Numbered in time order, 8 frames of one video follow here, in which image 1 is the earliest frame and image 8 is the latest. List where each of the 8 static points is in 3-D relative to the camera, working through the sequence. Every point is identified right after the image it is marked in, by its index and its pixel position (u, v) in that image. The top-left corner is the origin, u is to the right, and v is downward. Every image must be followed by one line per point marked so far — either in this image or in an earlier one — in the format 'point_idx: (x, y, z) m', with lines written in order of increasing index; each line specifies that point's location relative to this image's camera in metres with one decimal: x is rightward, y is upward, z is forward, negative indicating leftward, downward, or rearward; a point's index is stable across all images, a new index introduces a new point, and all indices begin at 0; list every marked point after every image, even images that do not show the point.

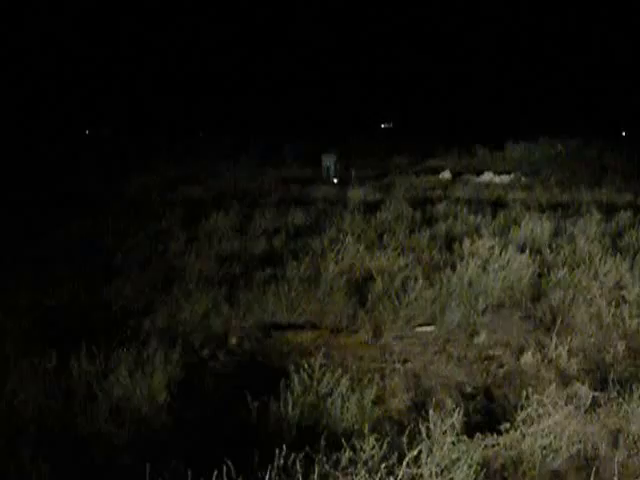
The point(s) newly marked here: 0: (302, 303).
0: (-0.2, -0.6, +11.2) m
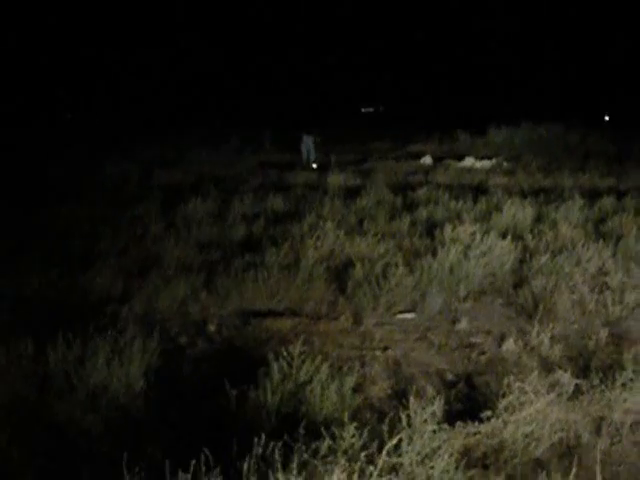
0: (-0.4, -0.5, +11.1) m
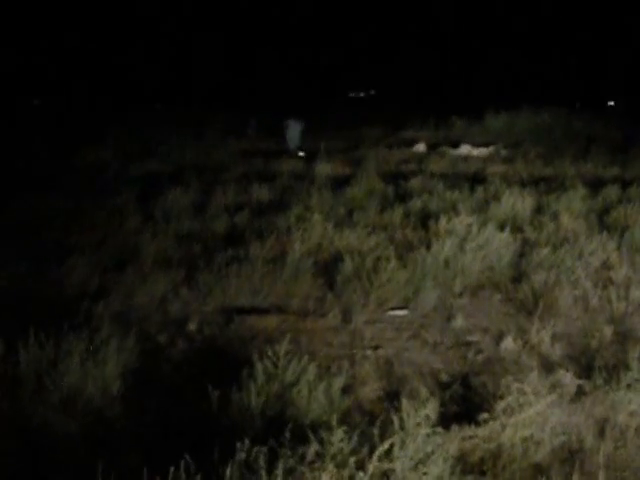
0: (-0.5, -0.4, +10.5) m
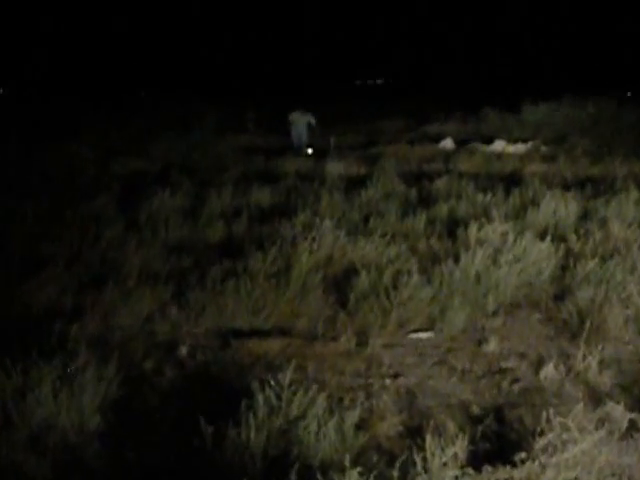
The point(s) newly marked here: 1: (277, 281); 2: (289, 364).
0: (-0.4, -0.5, +9.0) m
1: (-0.4, -0.3, +9.3) m
2: (-0.2, -1.0, +8.2) m
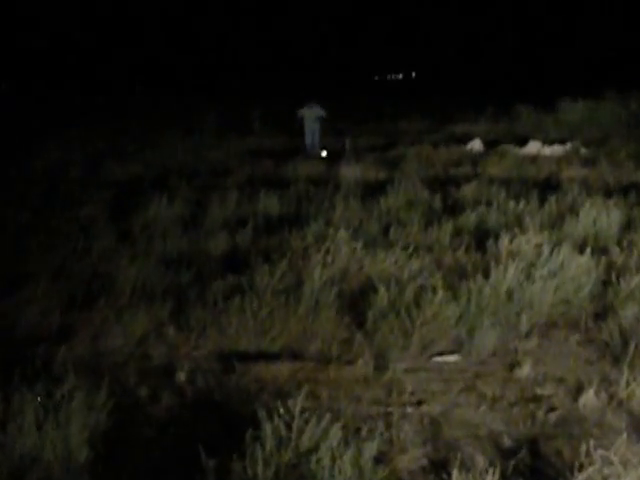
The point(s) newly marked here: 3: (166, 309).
0: (-0.3, -0.6, +8.1) m
1: (-0.3, -0.4, +8.4) m
2: (-0.1, -1.1, +7.3) m
3: (-1.2, -0.5, +8.1) m
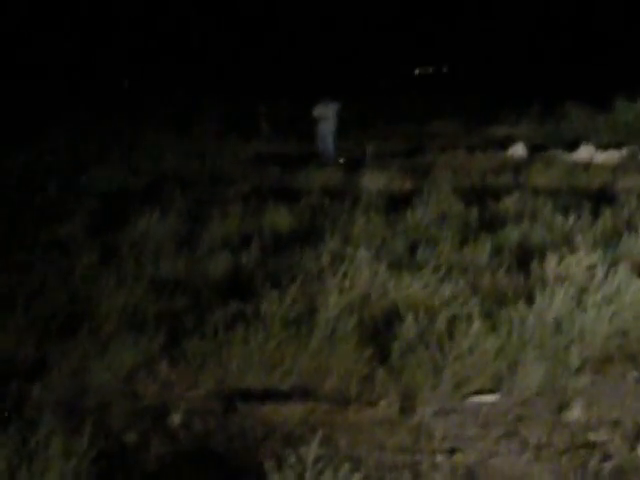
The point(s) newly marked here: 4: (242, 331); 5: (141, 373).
0: (-0.2, -0.7, +7.0) m
1: (-0.1, -0.6, +7.2) m
2: (0.0, -1.2, +6.2) m
3: (-1.1, -0.7, +7.0) m
4: (-0.5, -0.6, +7.1) m
5: (-1.1, -0.9, +6.7) m
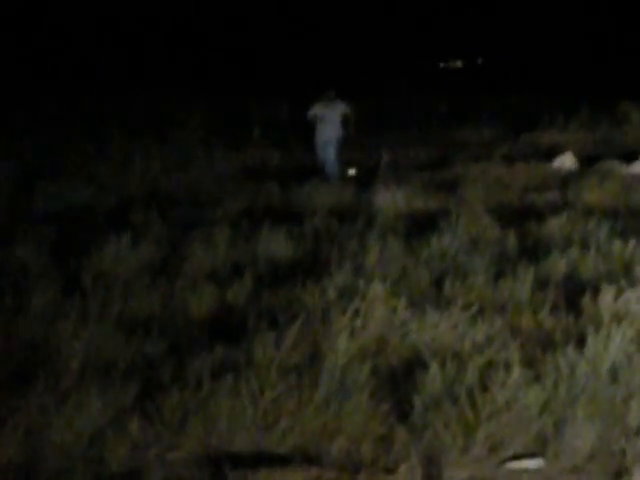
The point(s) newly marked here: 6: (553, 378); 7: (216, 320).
0: (-0.2, -0.9, +5.8) m
1: (-0.1, -0.7, +6.0) m
2: (0.0, -1.3, +4.9) m
3: (-1.0, -0.8, +5.7) m
4: (-0.5, -0.8, +5.8) m
5: (-1.1, -1.0, +5.5) m
6: (+1.3, -0.8, +5.9) m
7: (-0.6, -0.5, +6.5) m
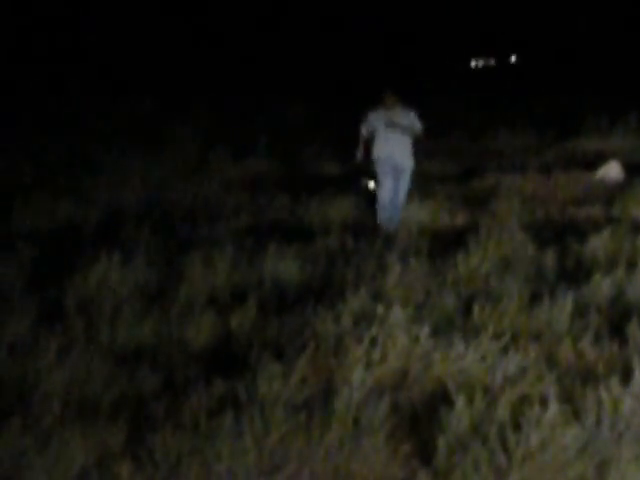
0: (-0.1, -1.0, +5.1) m
1: (0.0, -0.8, +5.4) m
2: (0.0, -1.4, +4.3) m
3: (-1.0, -0.9, +5.1) m
4: (-0.4, -0.9, +5.2) m
5: (-1.1, -1.1, +4.9) m
6: (+1.3, -0.8, +5.2) m
7: (-0.5, -0.6, +5.8) m
